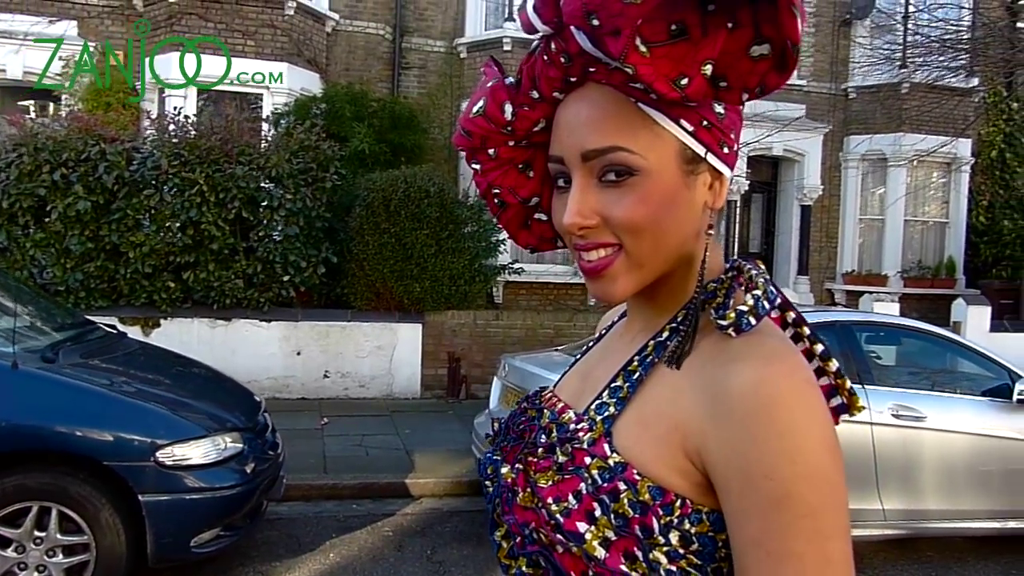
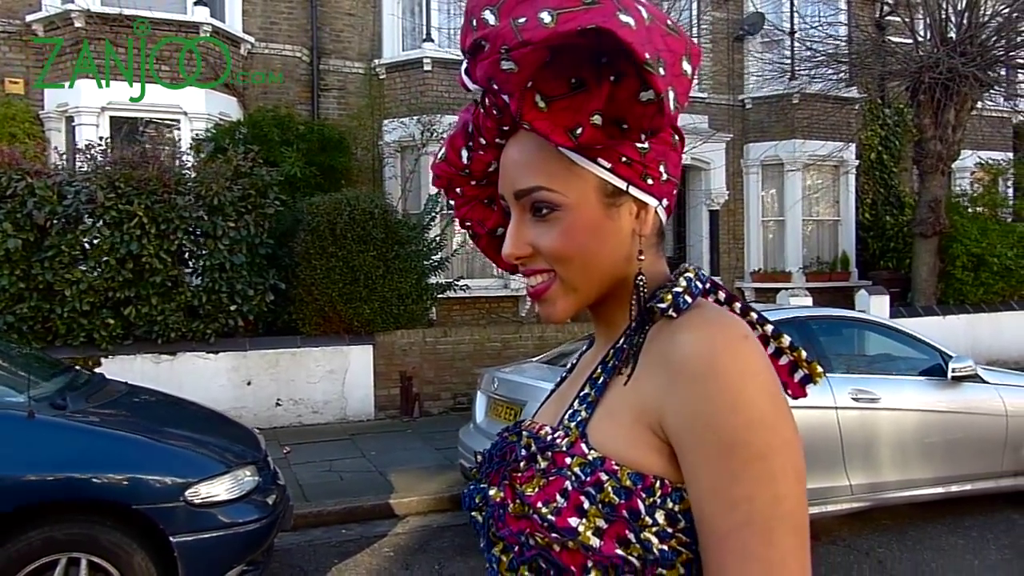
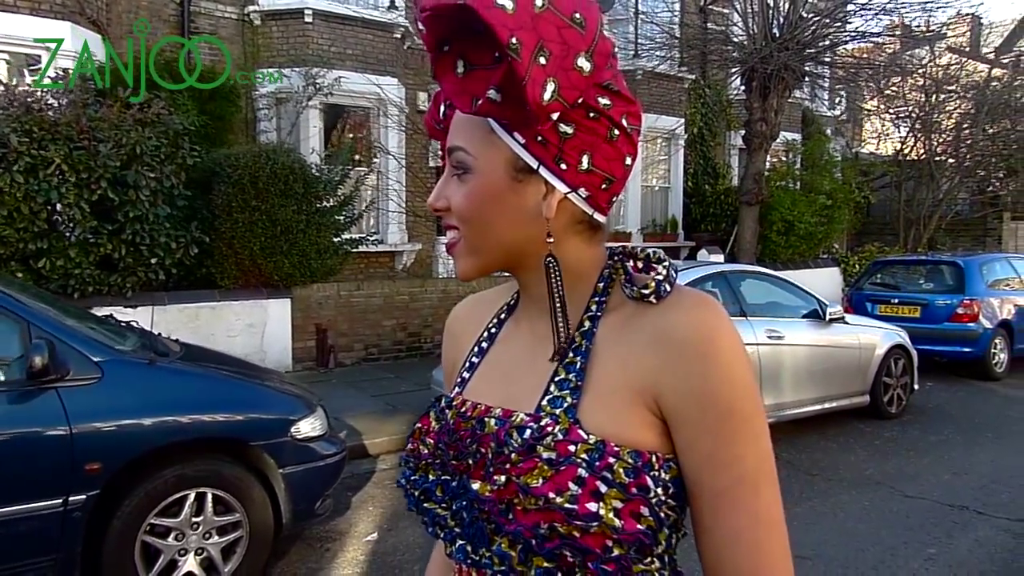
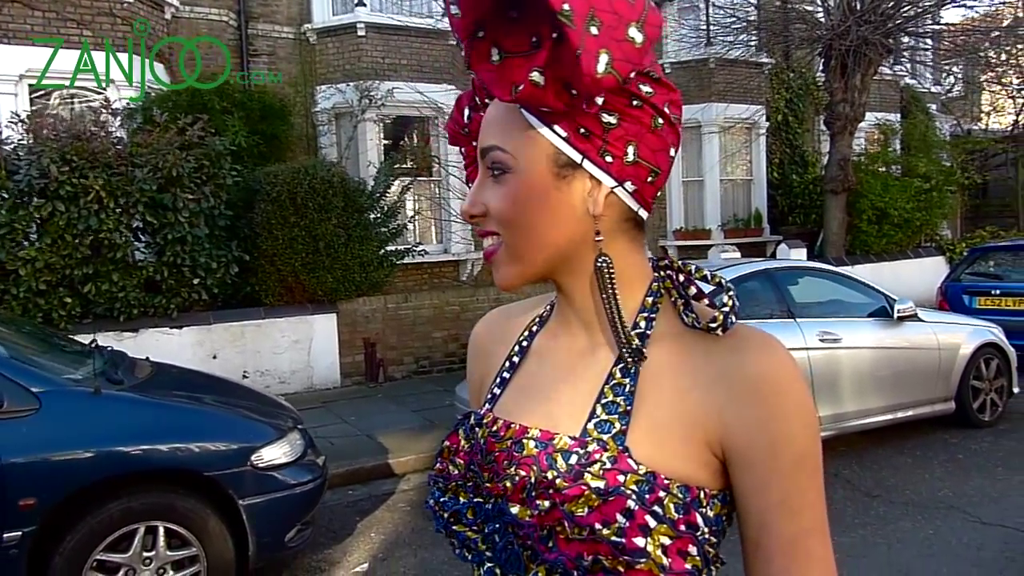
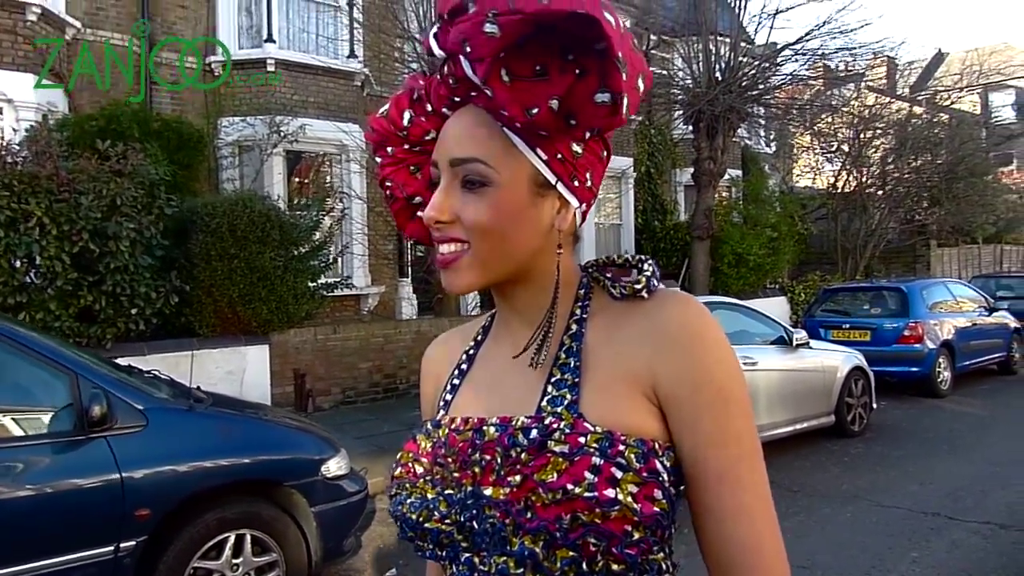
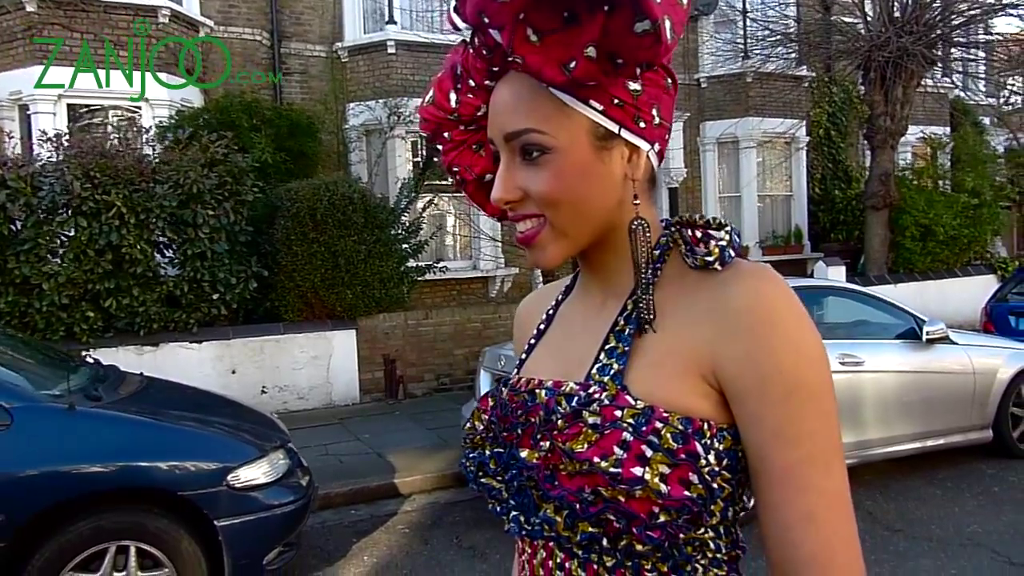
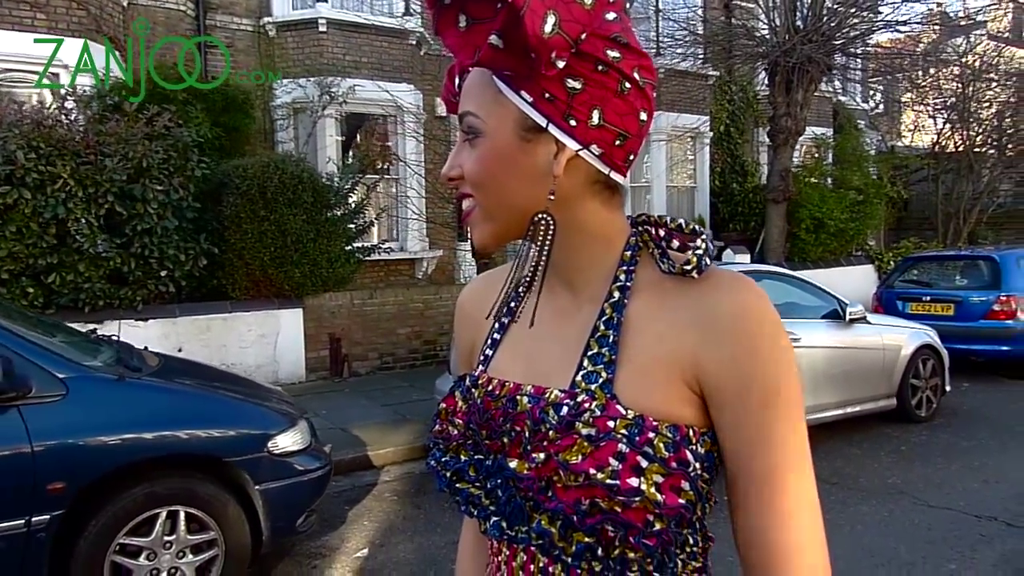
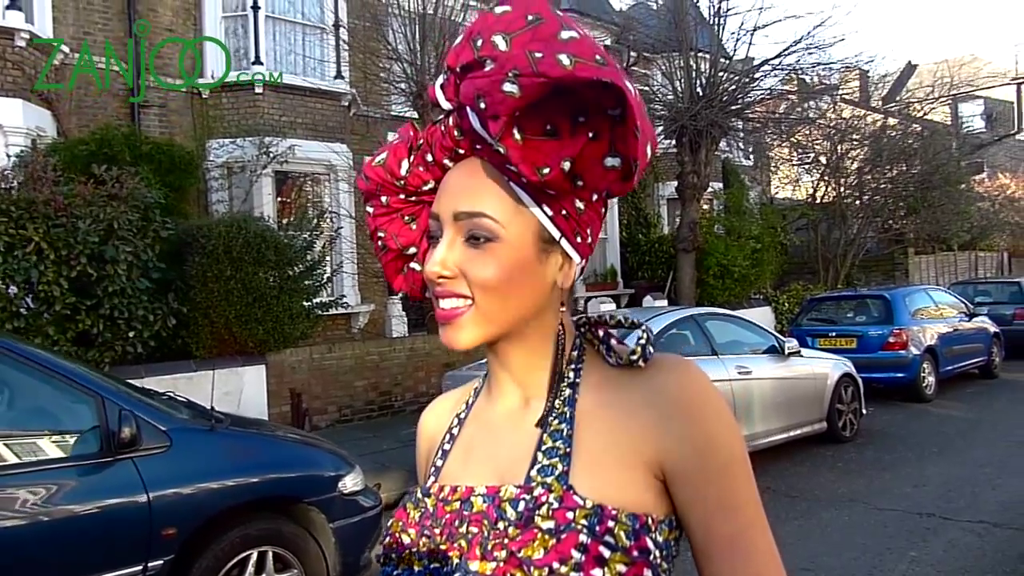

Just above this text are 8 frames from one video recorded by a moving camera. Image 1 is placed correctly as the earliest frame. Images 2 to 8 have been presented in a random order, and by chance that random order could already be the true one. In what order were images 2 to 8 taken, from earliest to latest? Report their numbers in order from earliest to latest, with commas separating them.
2, 6, 4, 7, 3, 5, 8
